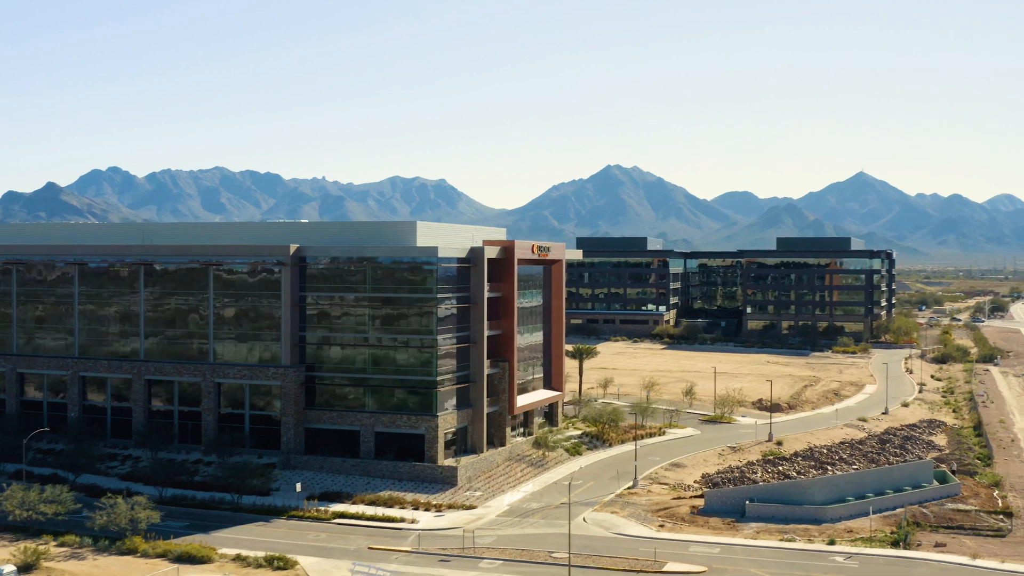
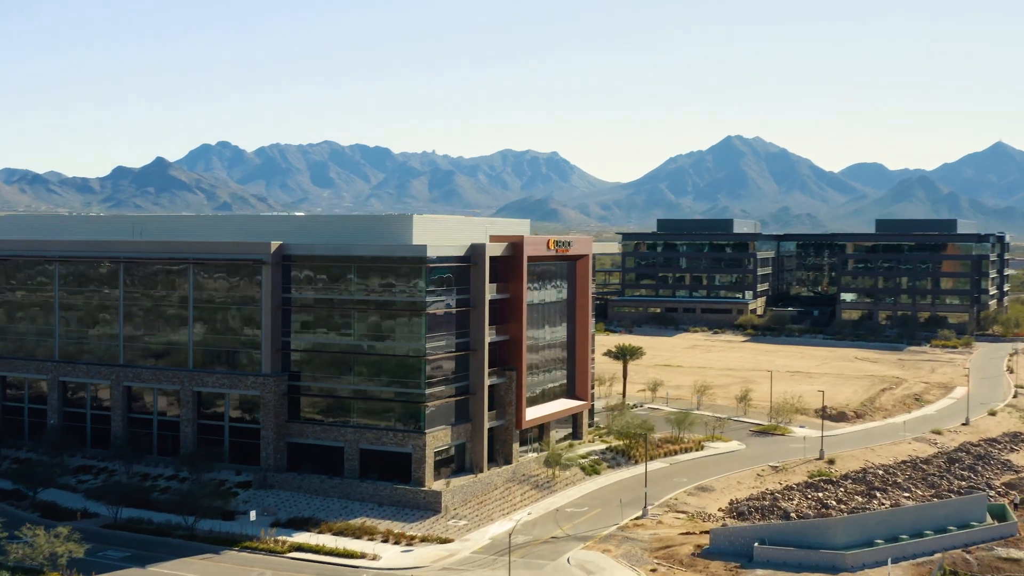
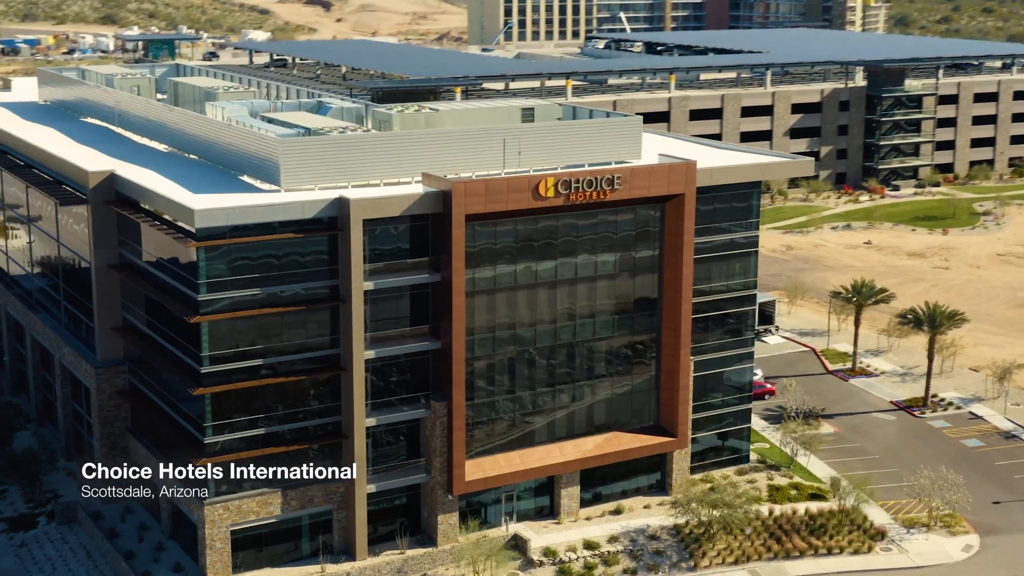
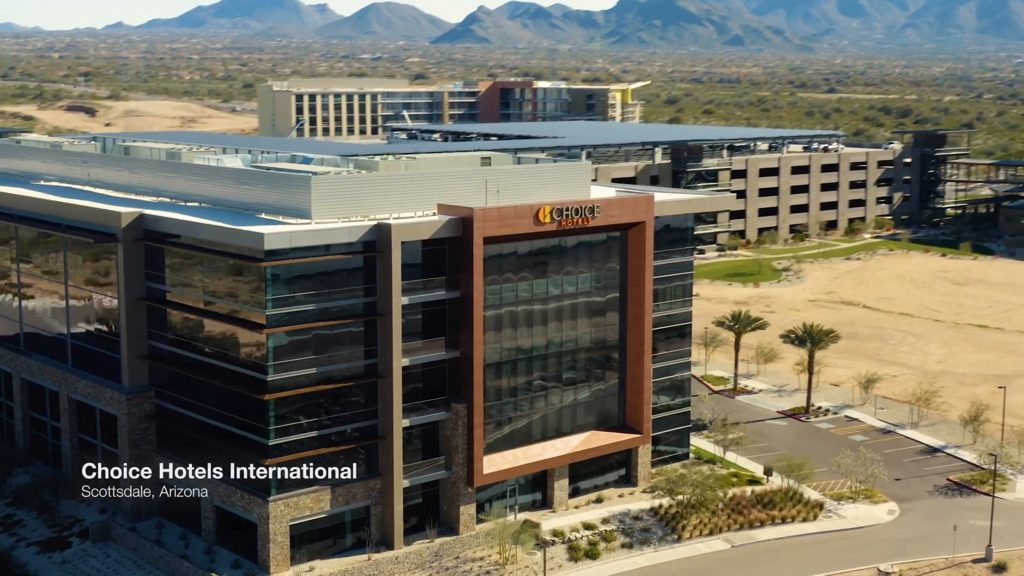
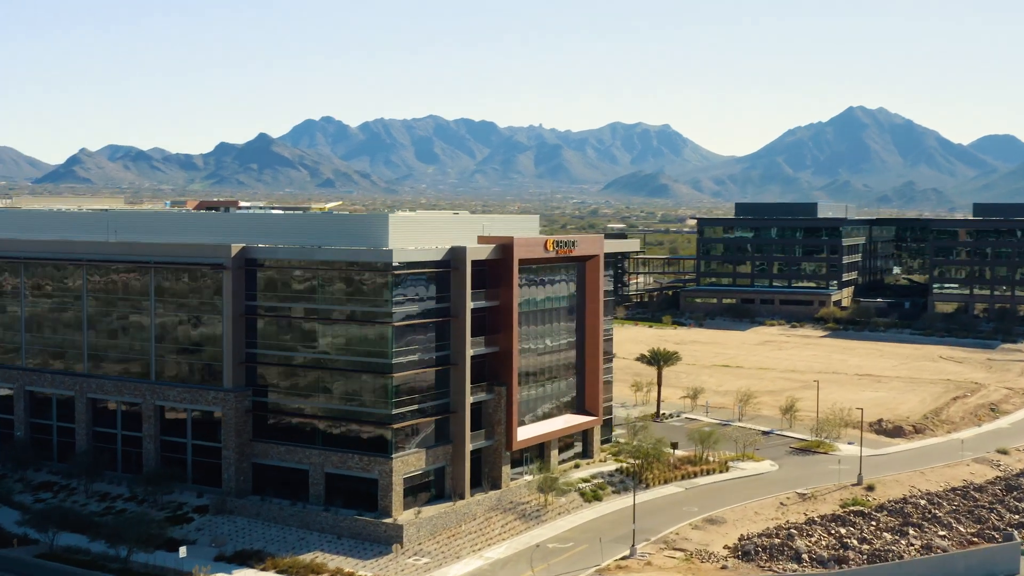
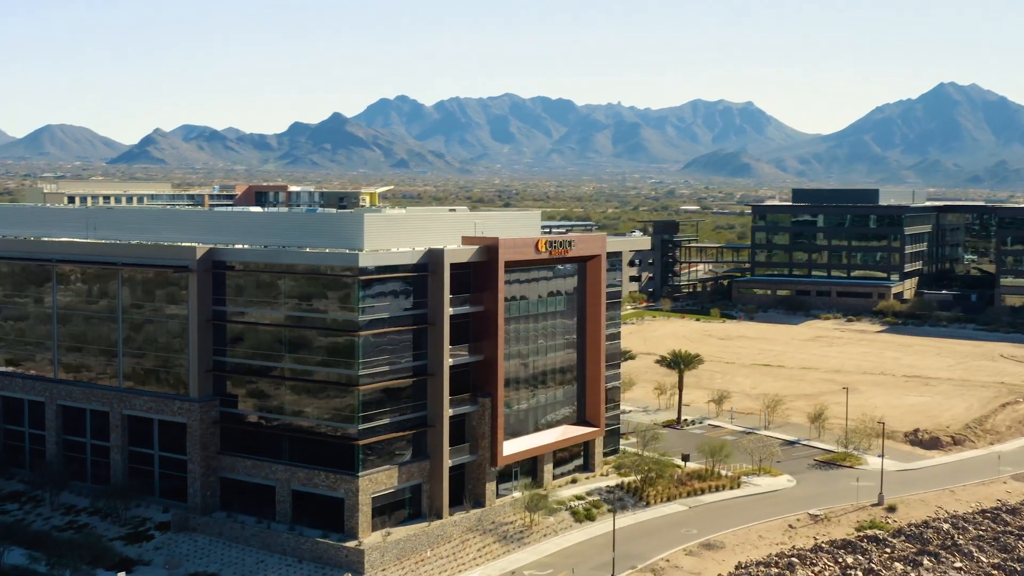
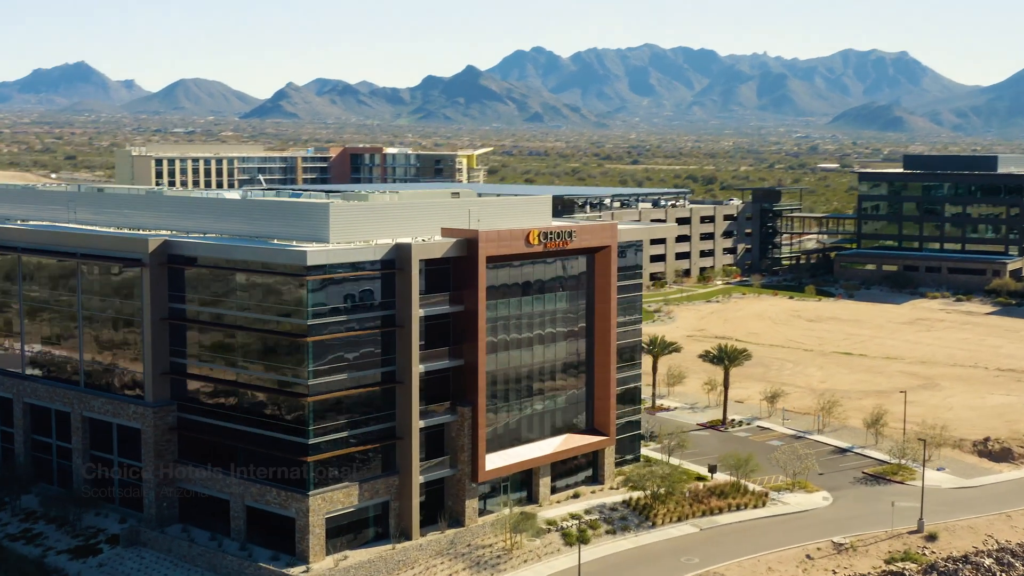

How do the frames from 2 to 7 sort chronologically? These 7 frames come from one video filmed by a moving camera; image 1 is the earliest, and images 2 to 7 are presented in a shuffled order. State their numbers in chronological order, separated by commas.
2, 5, 6, 7, 4, 3
